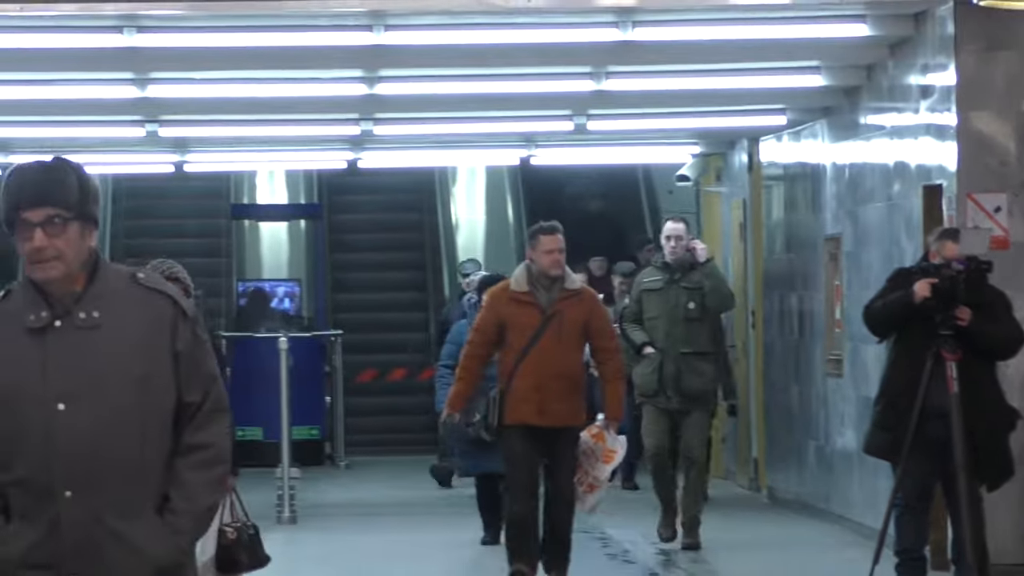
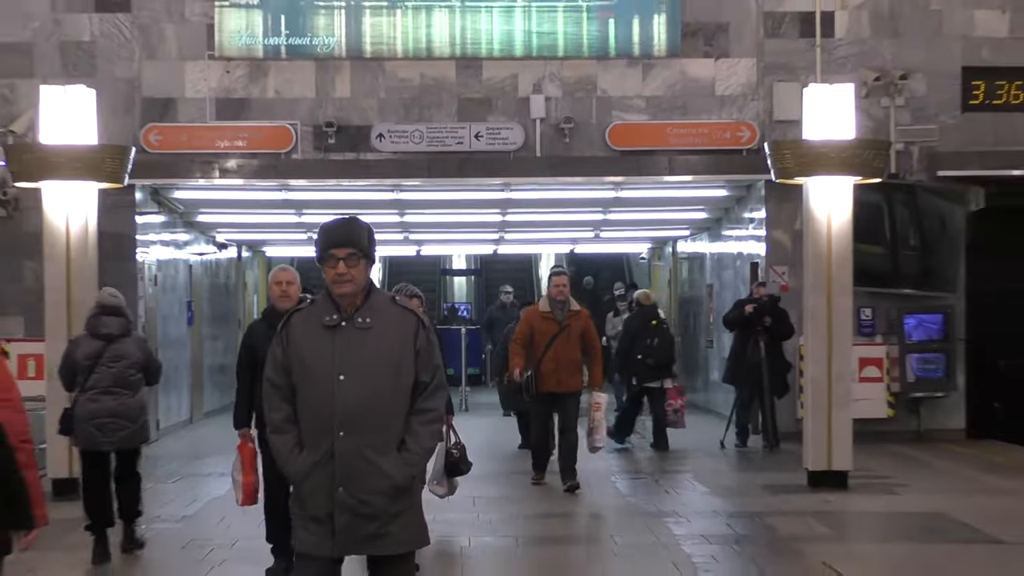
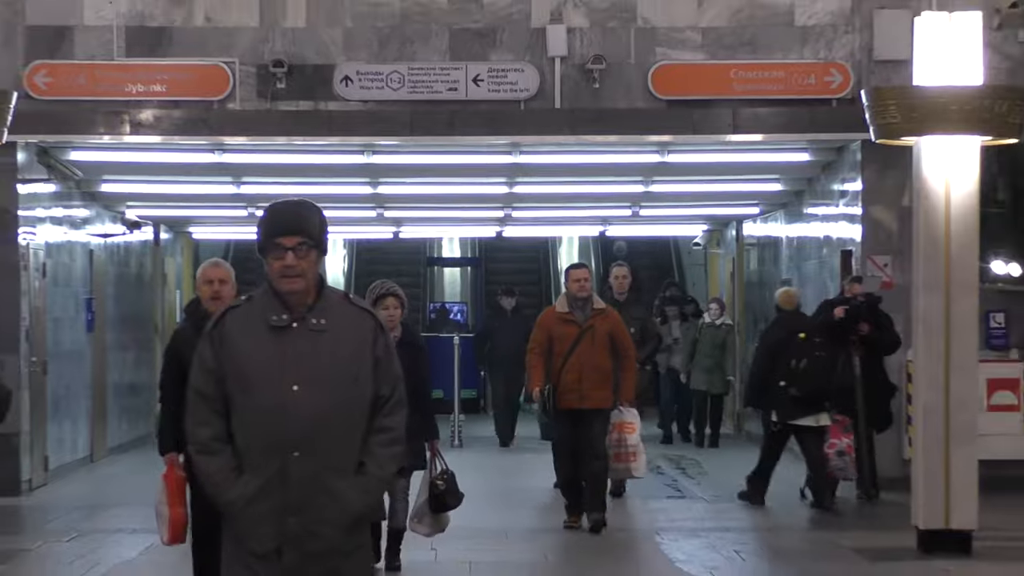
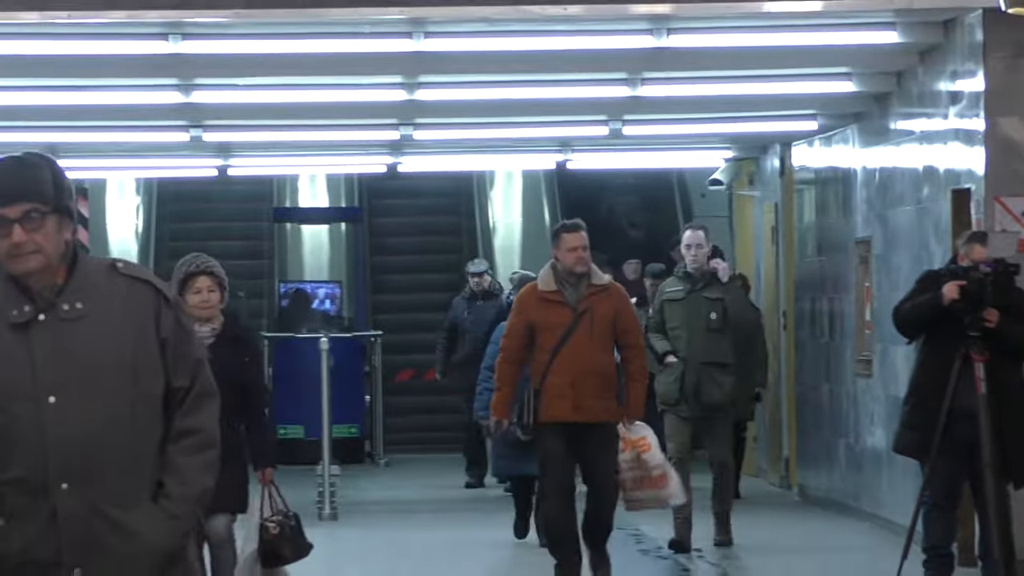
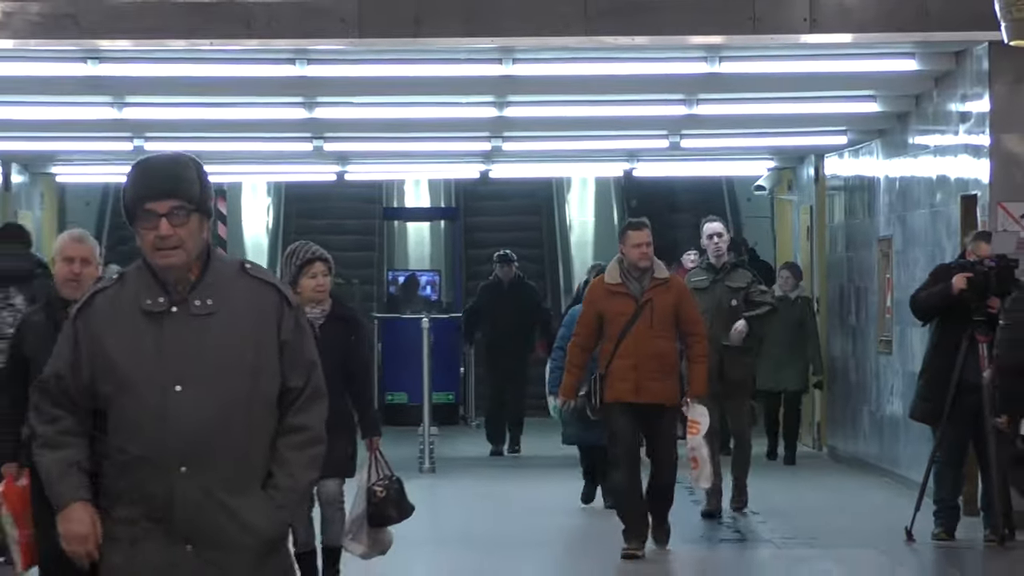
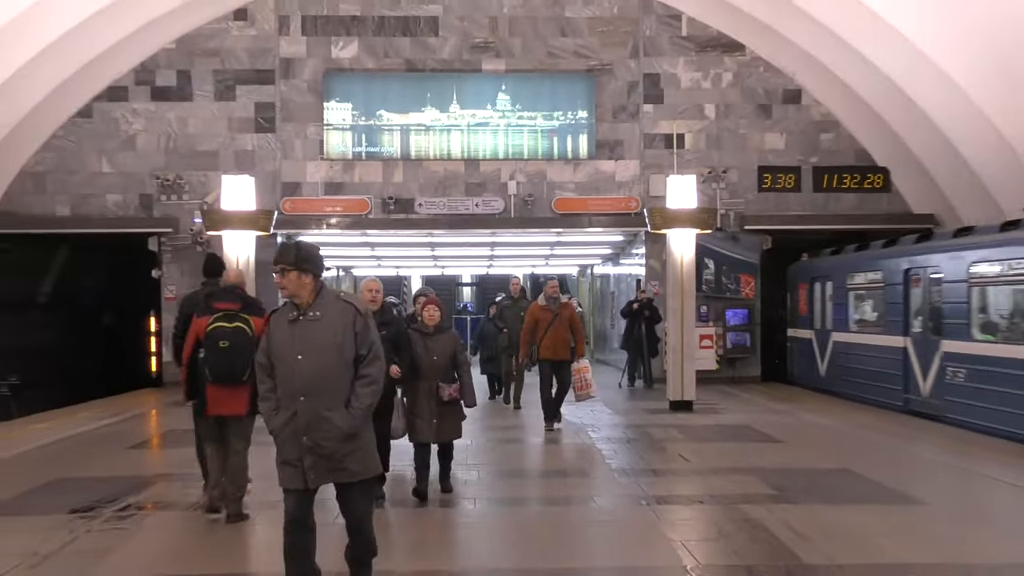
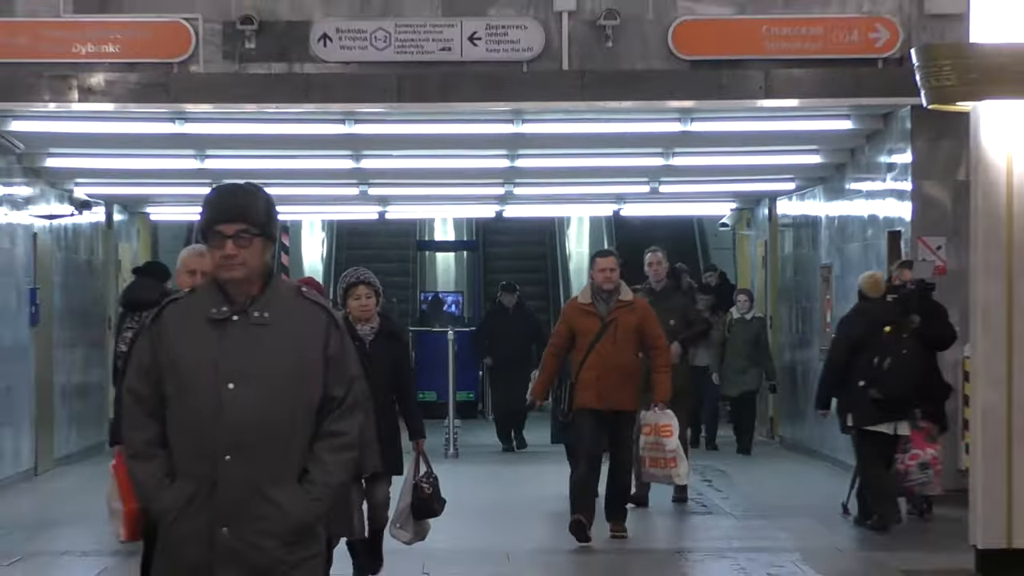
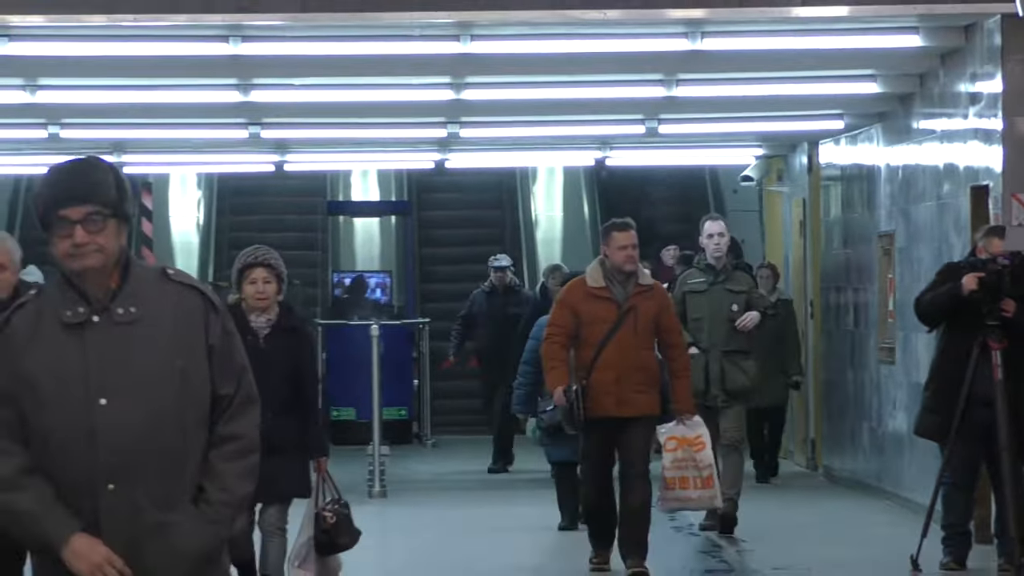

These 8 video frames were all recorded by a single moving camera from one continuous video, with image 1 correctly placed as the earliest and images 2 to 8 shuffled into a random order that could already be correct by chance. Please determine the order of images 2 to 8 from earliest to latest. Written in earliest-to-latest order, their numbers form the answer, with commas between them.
4, 8, 5, 7, 3, 2, 6
